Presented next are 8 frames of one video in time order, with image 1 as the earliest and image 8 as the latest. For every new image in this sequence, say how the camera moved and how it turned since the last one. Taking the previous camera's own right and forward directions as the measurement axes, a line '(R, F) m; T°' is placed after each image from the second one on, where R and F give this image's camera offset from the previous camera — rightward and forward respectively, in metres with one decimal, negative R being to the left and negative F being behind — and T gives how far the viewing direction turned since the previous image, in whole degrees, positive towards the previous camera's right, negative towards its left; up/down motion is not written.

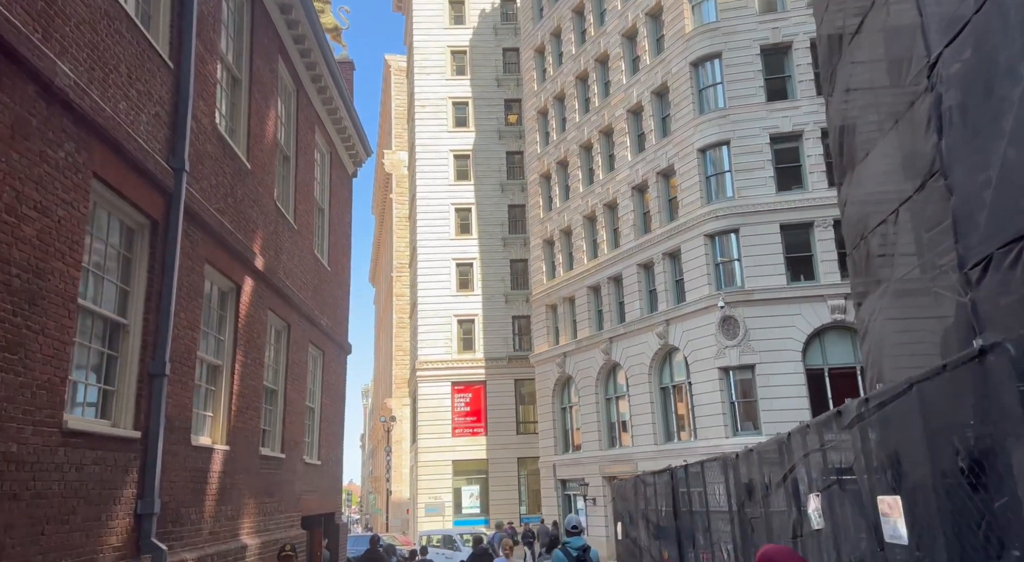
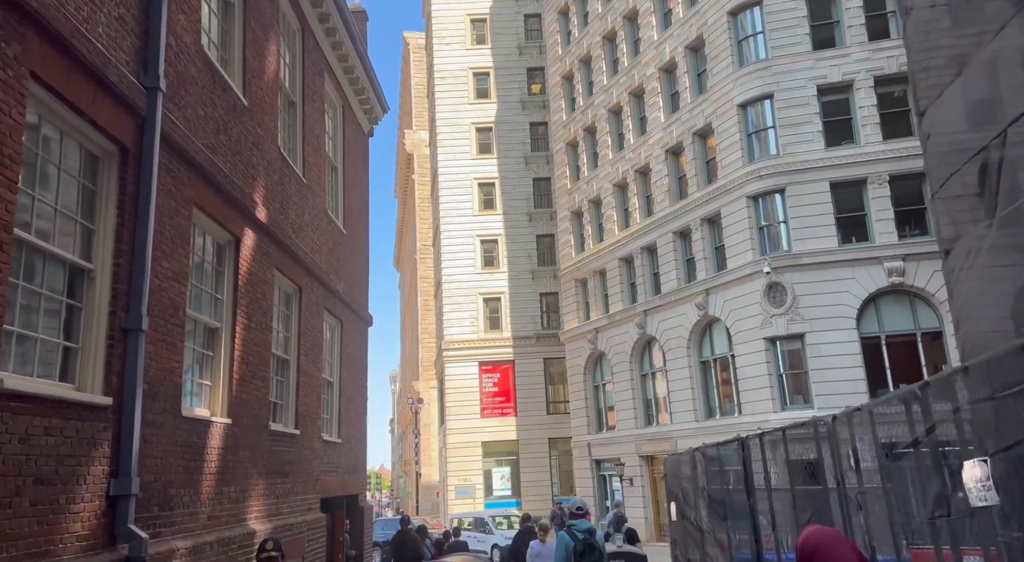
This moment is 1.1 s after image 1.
(-0.1, +1.4) m; -2°
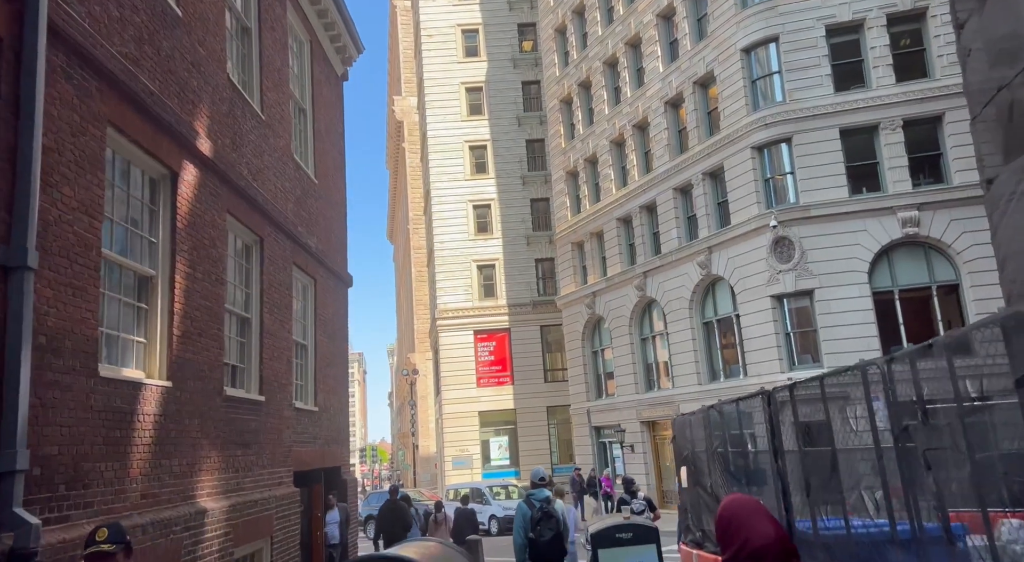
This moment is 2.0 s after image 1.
(+0.1, +1.3) m; 0°
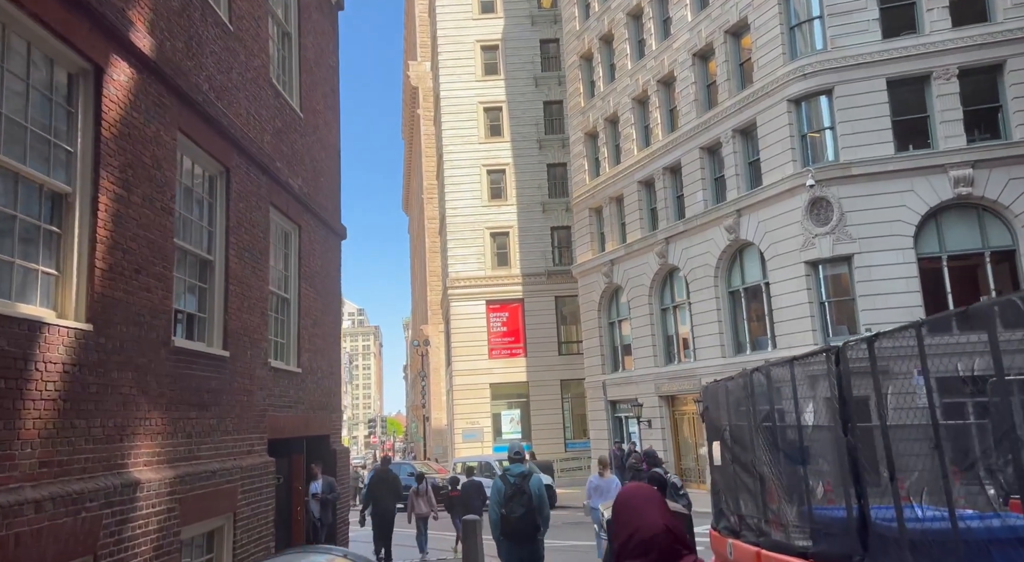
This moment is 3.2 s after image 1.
(+0.1, +1.6) m; -1°
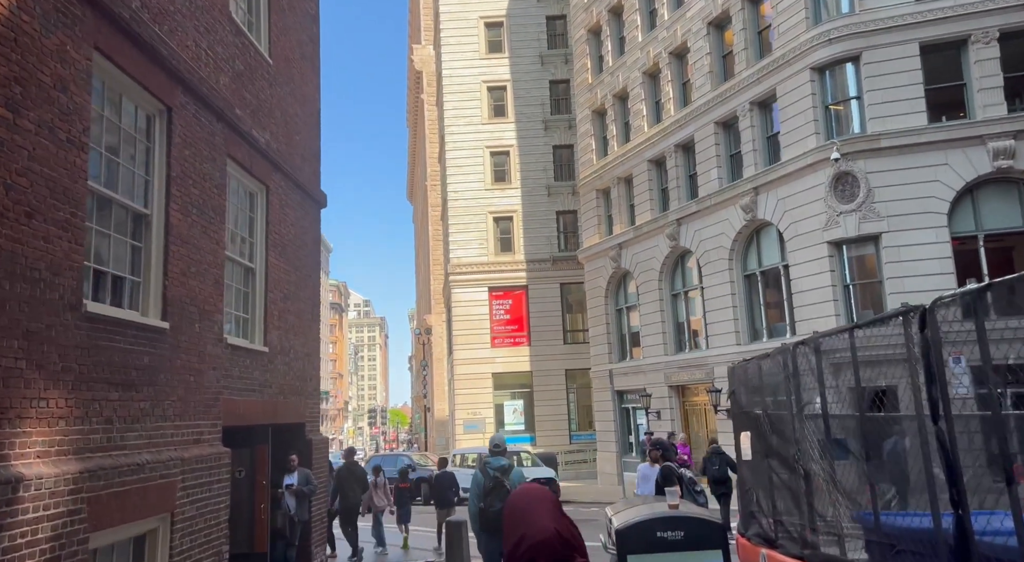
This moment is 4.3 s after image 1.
(+0.2, +1.4) m; 0°
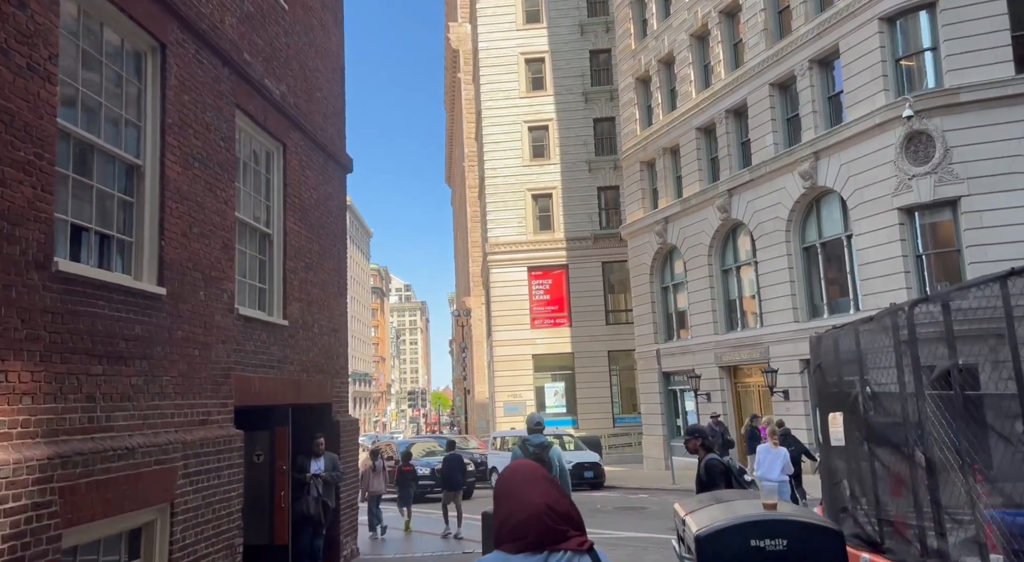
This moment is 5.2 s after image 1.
(0.0, +1.1) m; -3°
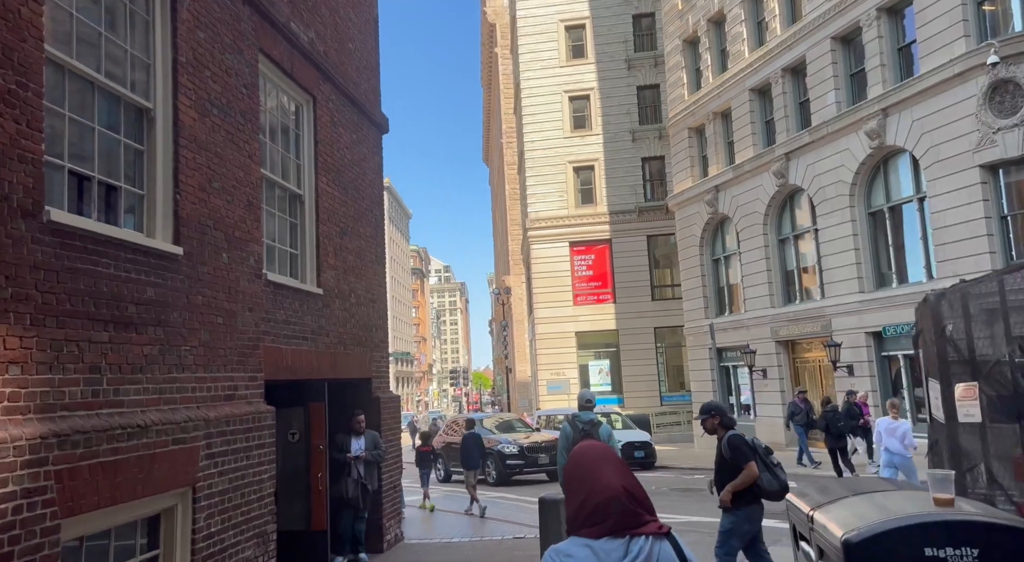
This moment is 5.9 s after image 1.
(-0.2, +0.9) m; -3°
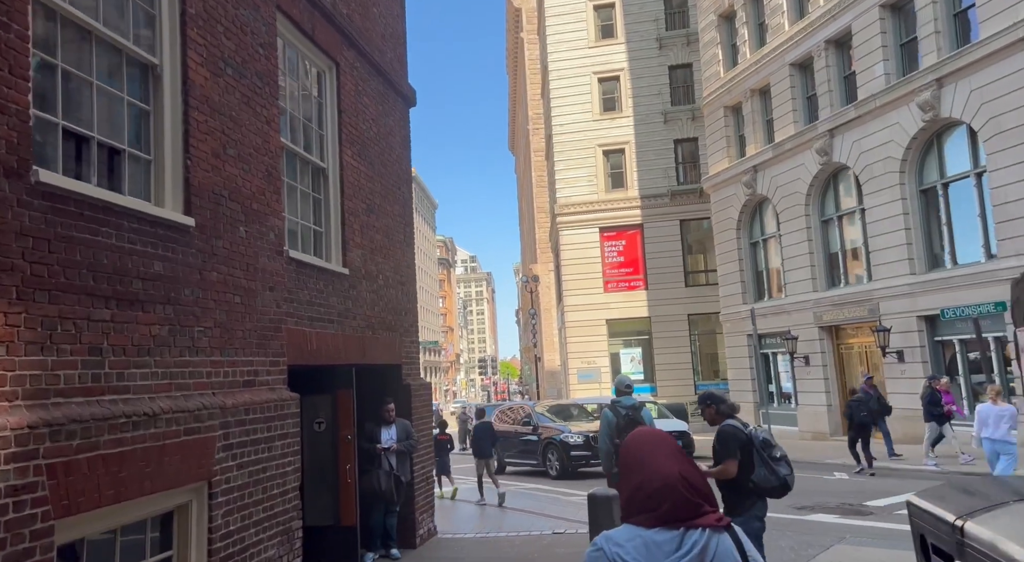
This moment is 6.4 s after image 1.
(-0.1, +0.6) m; -2°
